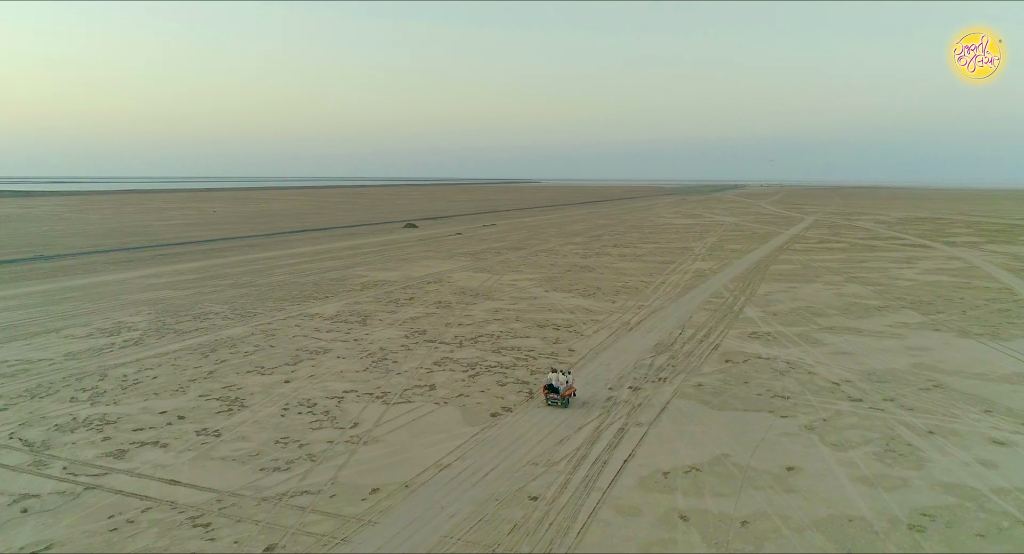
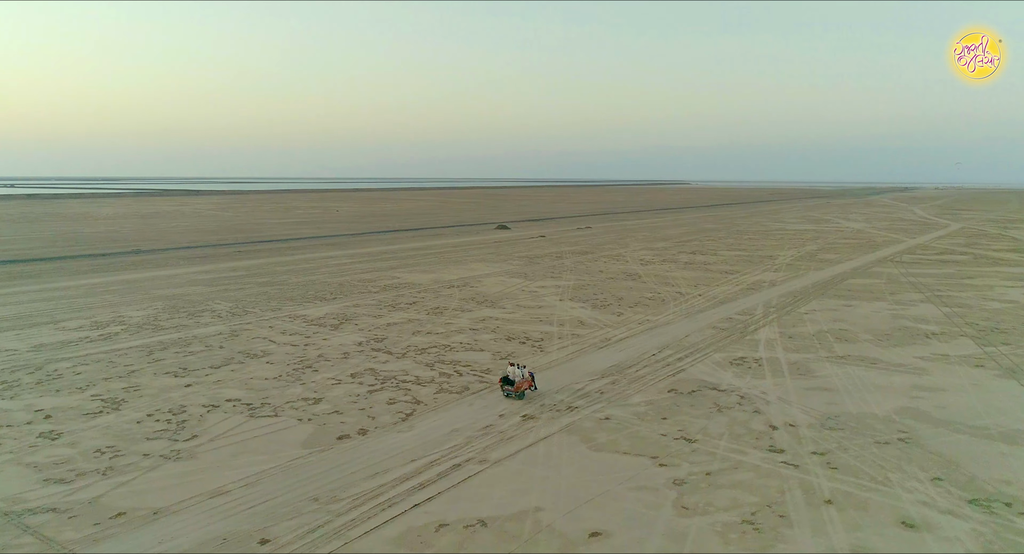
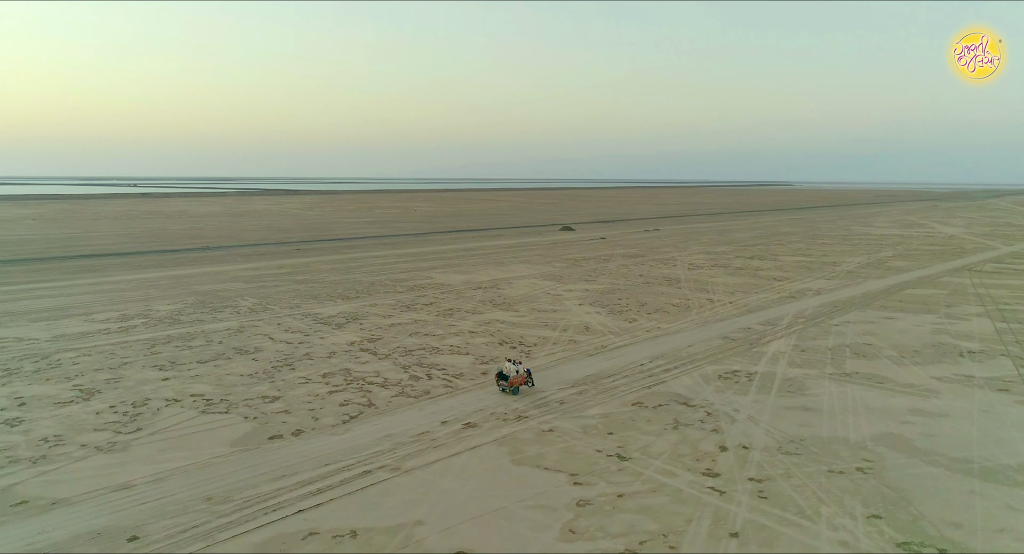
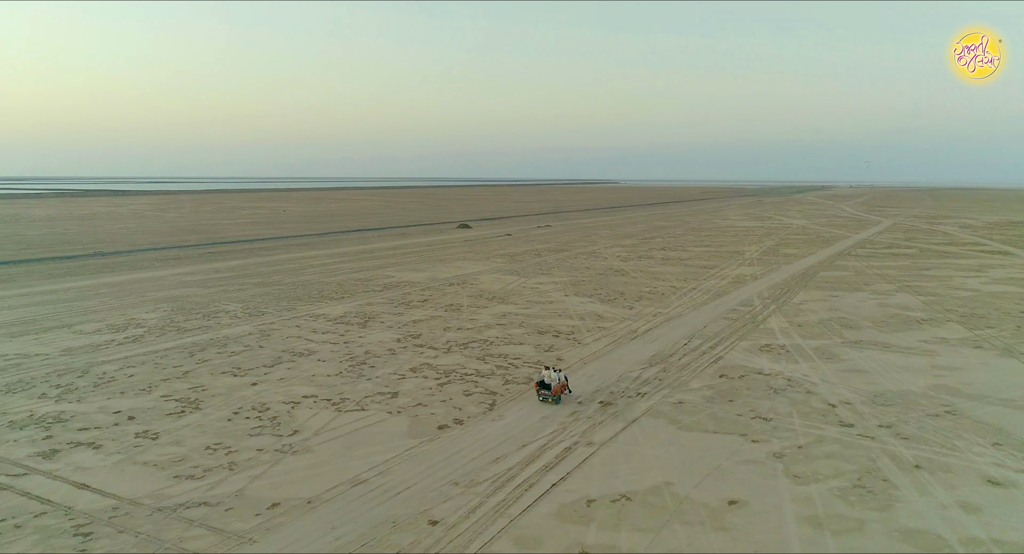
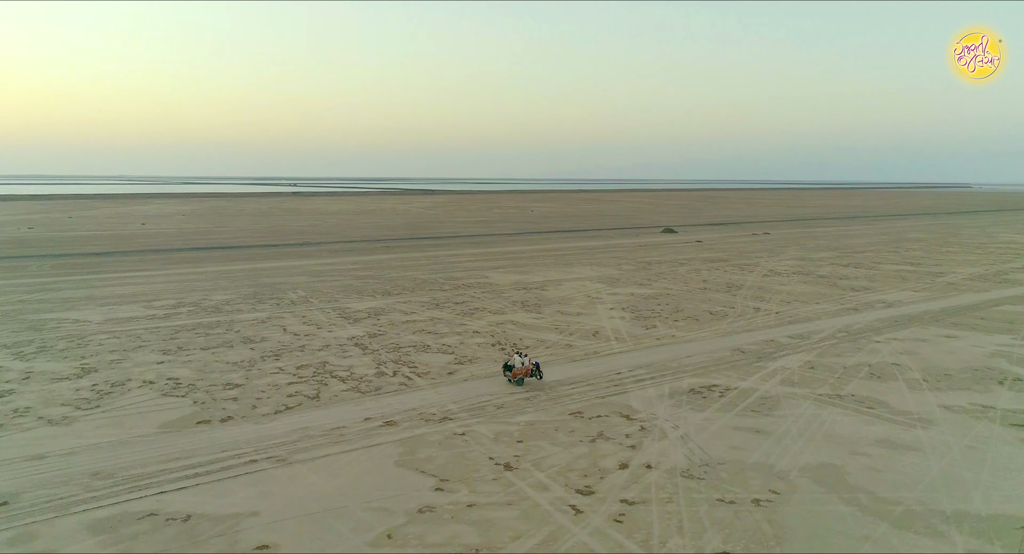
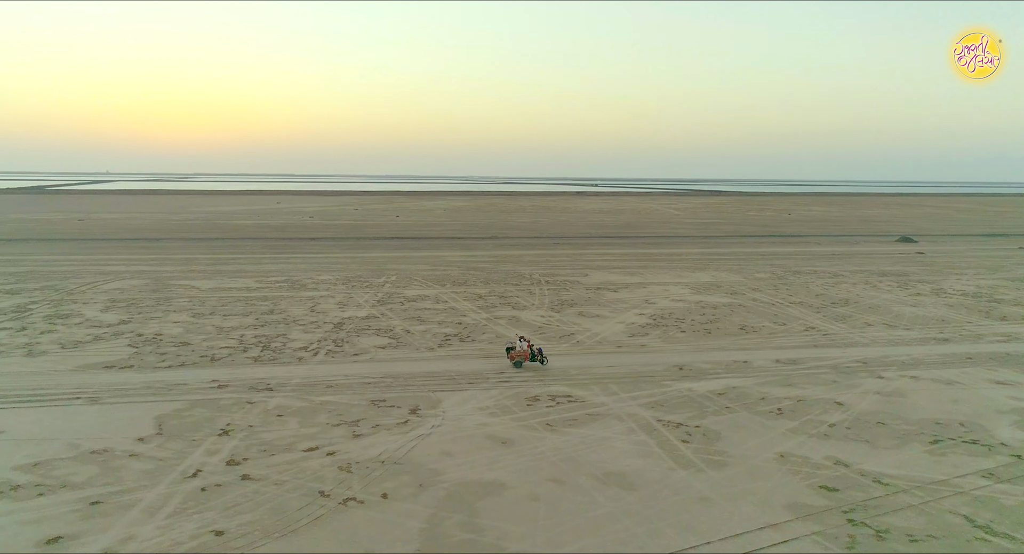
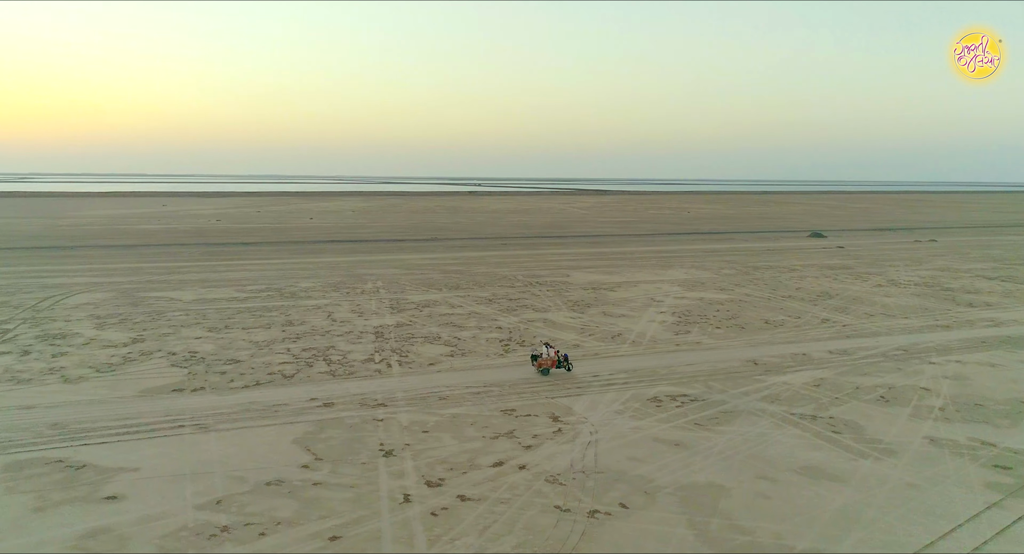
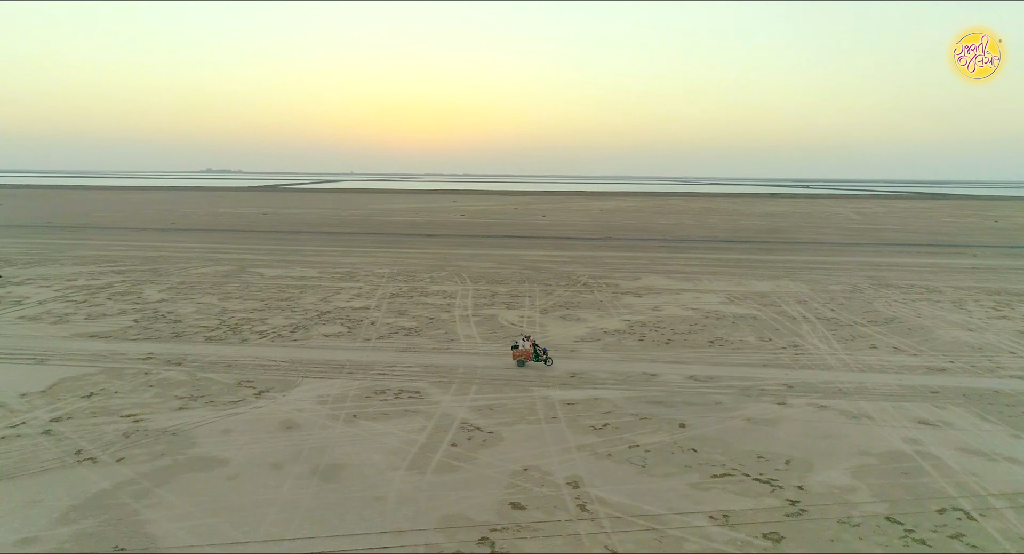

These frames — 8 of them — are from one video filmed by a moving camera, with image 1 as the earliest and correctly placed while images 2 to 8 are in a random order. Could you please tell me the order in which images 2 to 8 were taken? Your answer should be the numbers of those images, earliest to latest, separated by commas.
4, 2, 3, 5, 7, 6, 8
